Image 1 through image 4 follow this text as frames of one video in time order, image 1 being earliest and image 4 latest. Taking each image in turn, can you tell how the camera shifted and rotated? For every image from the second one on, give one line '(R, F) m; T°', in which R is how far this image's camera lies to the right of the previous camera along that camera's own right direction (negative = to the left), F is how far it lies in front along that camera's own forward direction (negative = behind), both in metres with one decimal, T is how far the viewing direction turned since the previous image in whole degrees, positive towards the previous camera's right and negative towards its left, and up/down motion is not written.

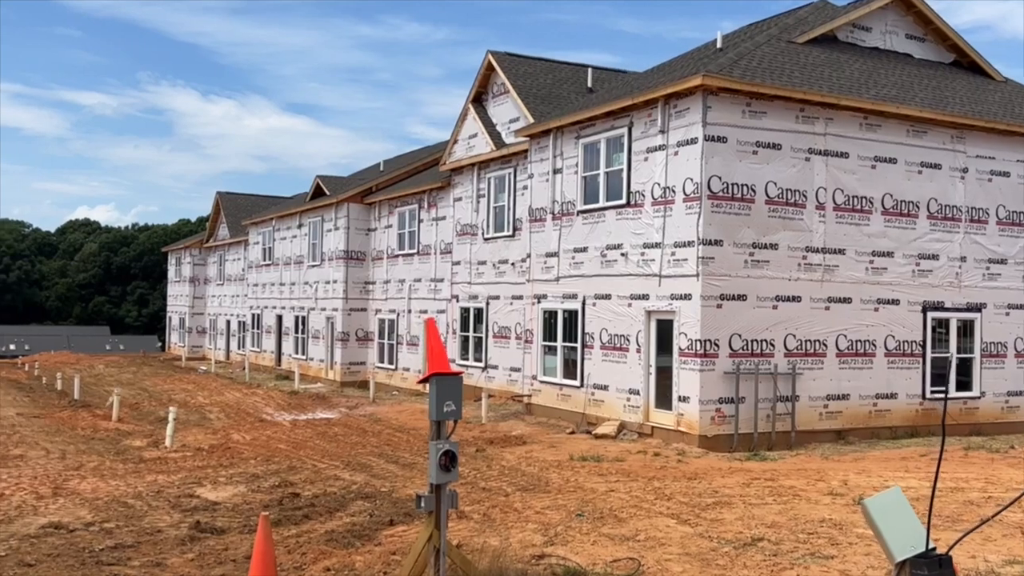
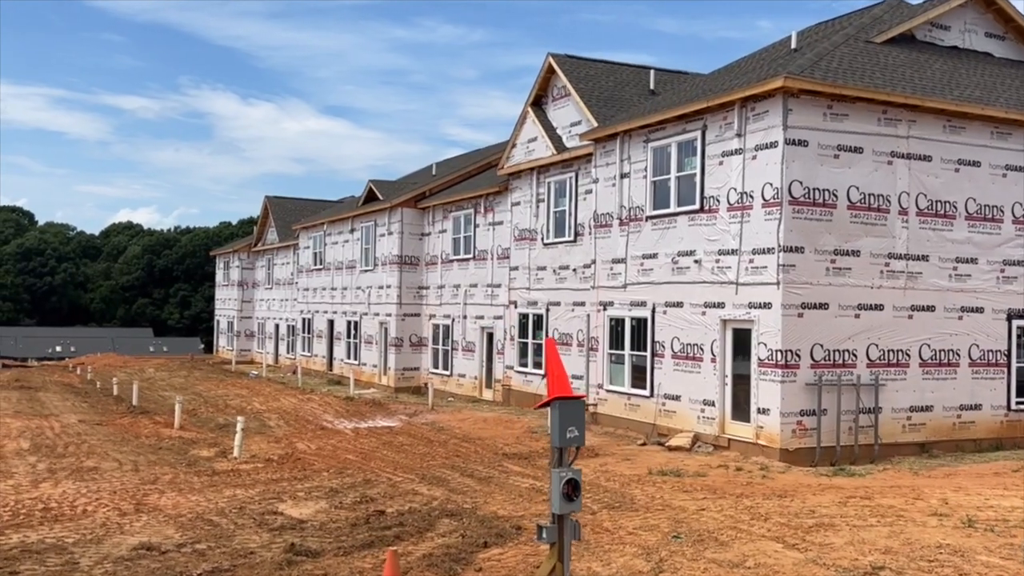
(-0.7, +0.3) m; -2°
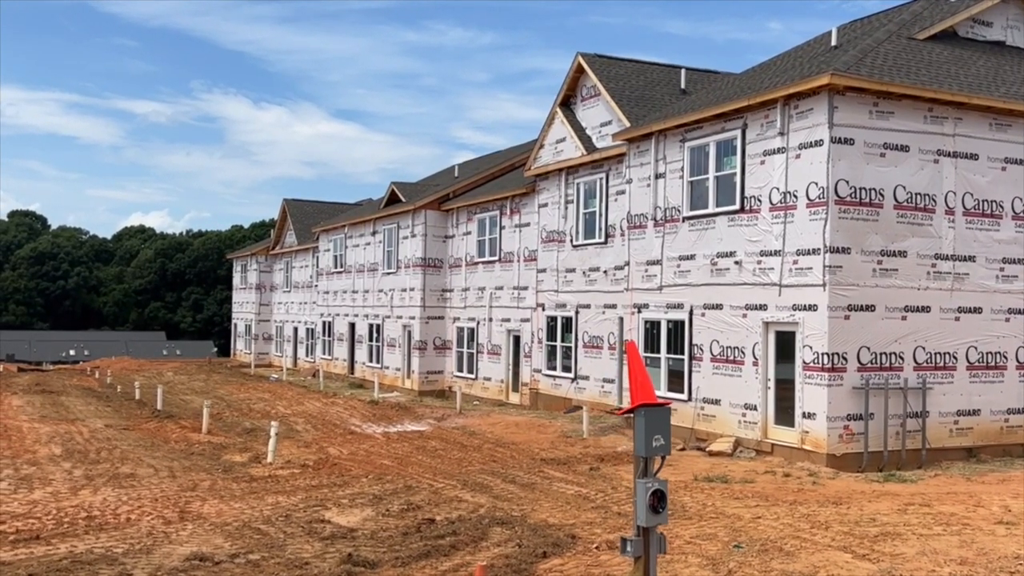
(-0.5, +0.3) m; -1°
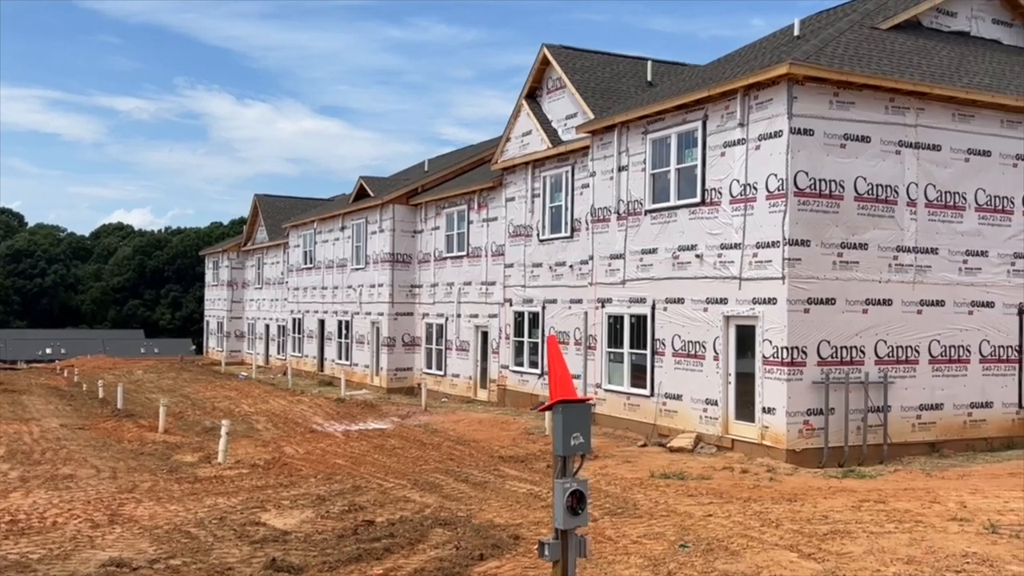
(+0.5, +0.3) m; +1°
